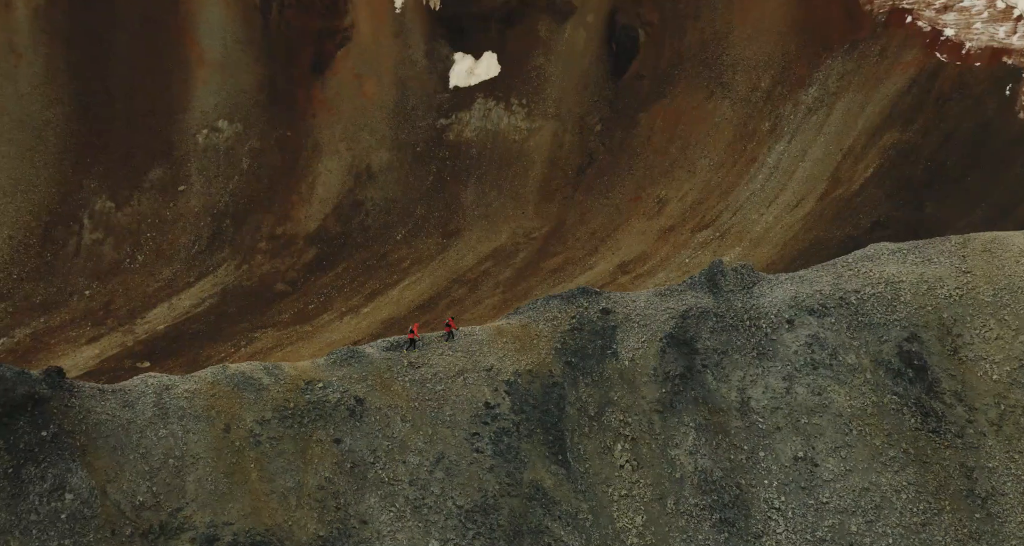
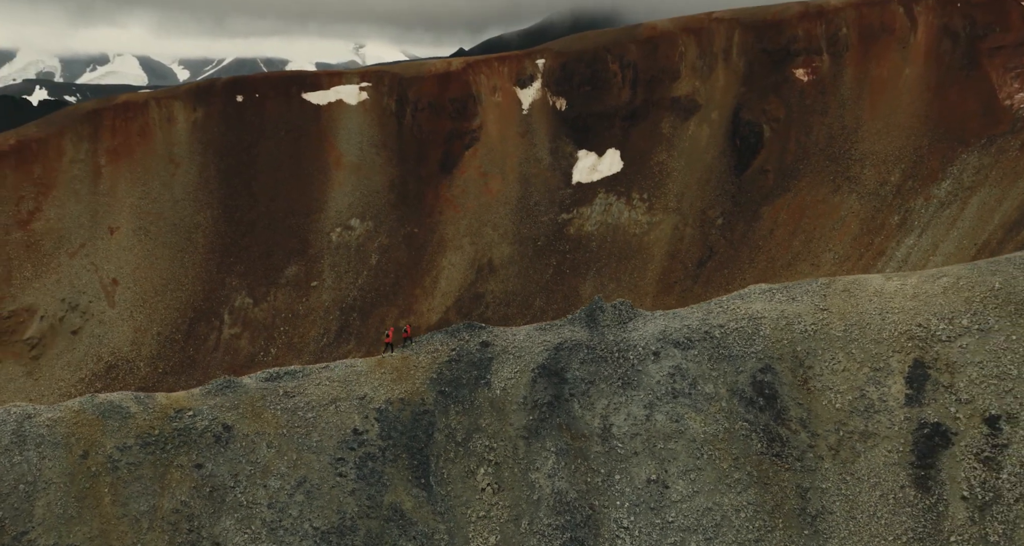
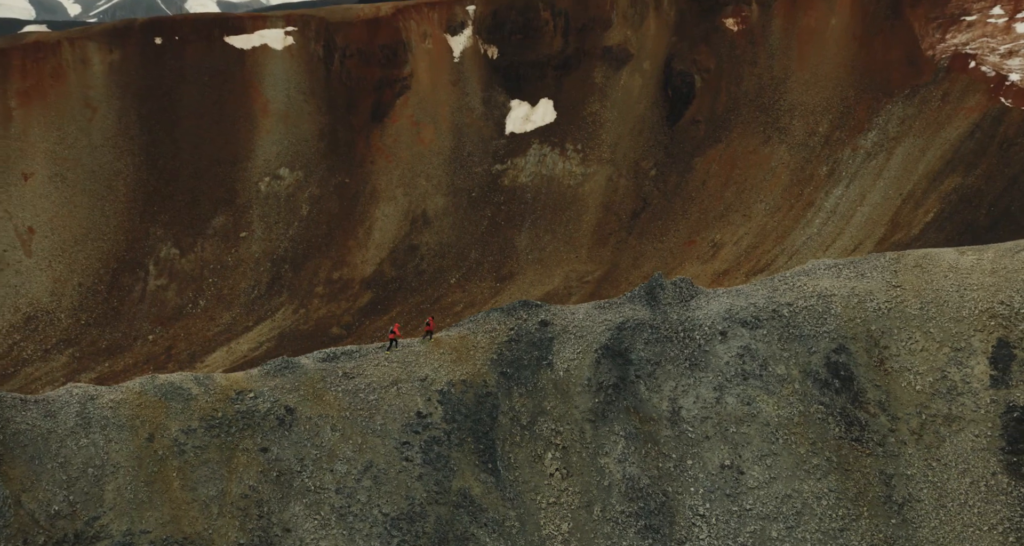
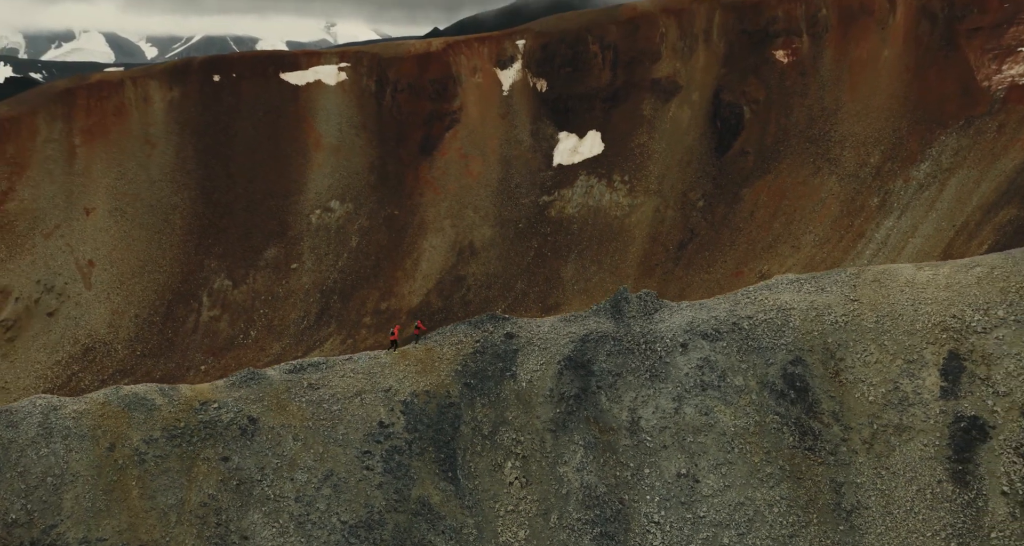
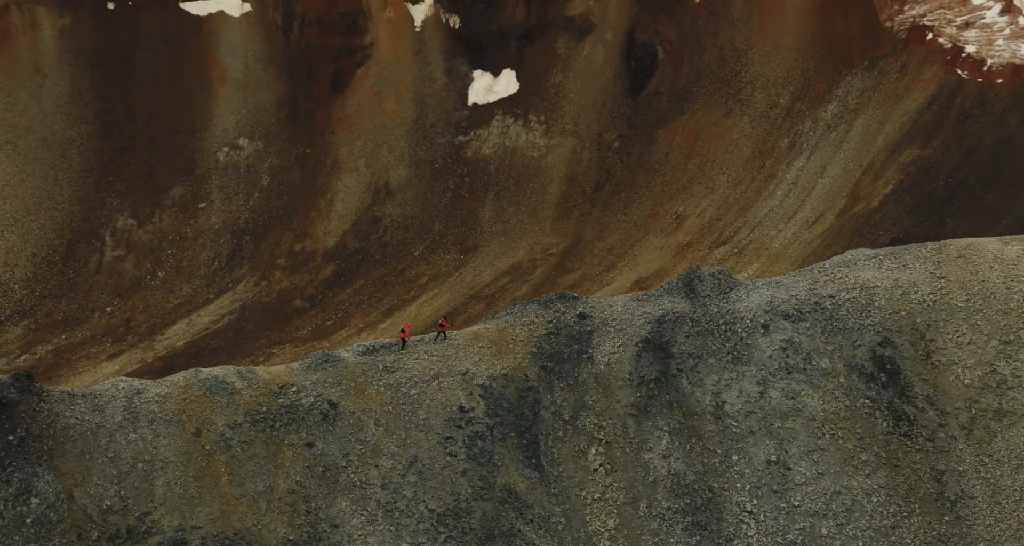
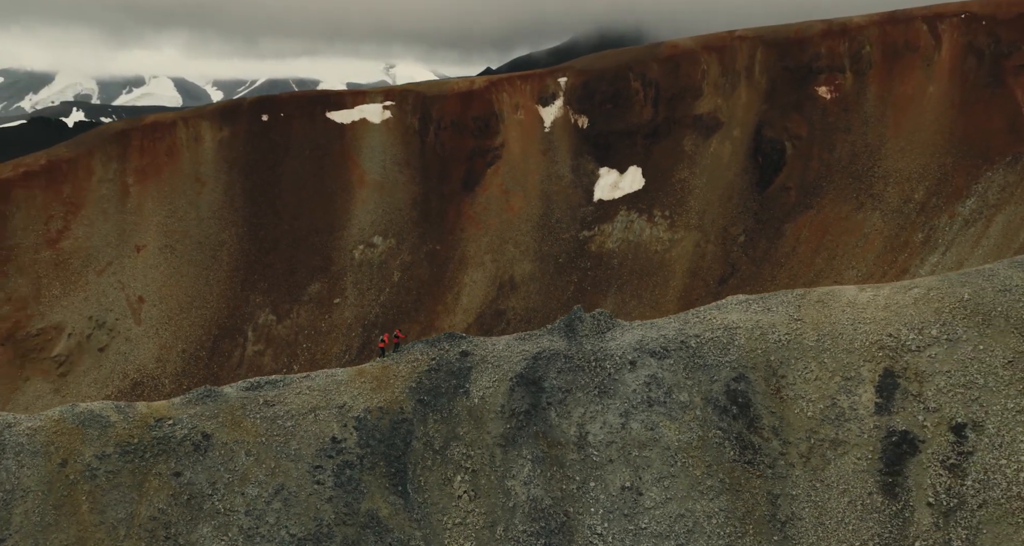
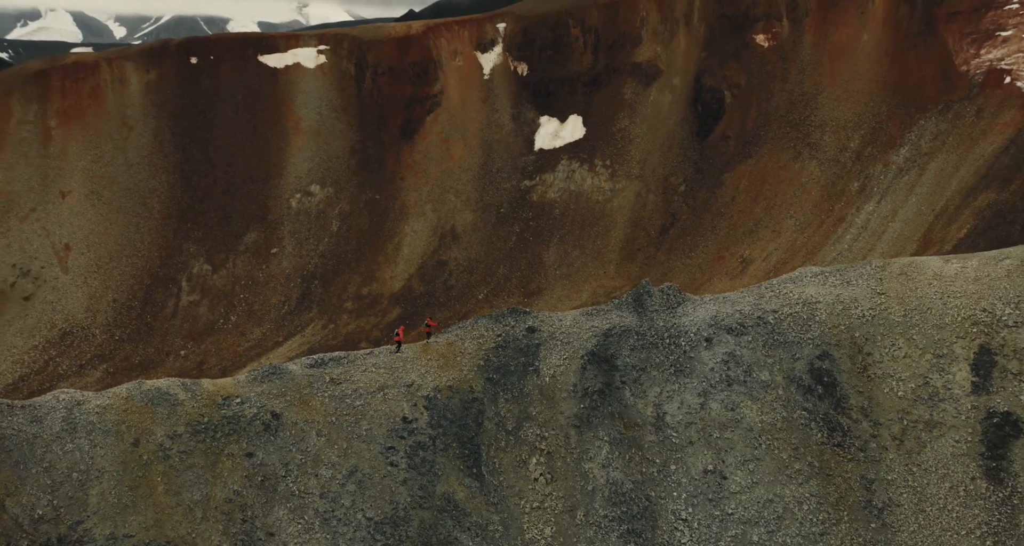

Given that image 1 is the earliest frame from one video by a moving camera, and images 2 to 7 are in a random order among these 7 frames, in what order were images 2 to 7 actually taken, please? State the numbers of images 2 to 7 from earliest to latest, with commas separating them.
5, 3, 7, 4, 2, 6
